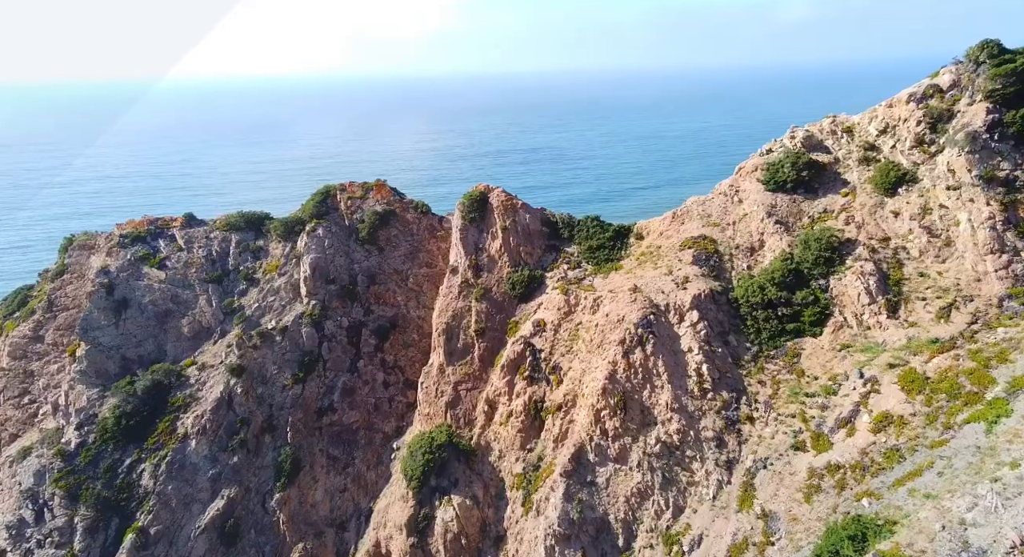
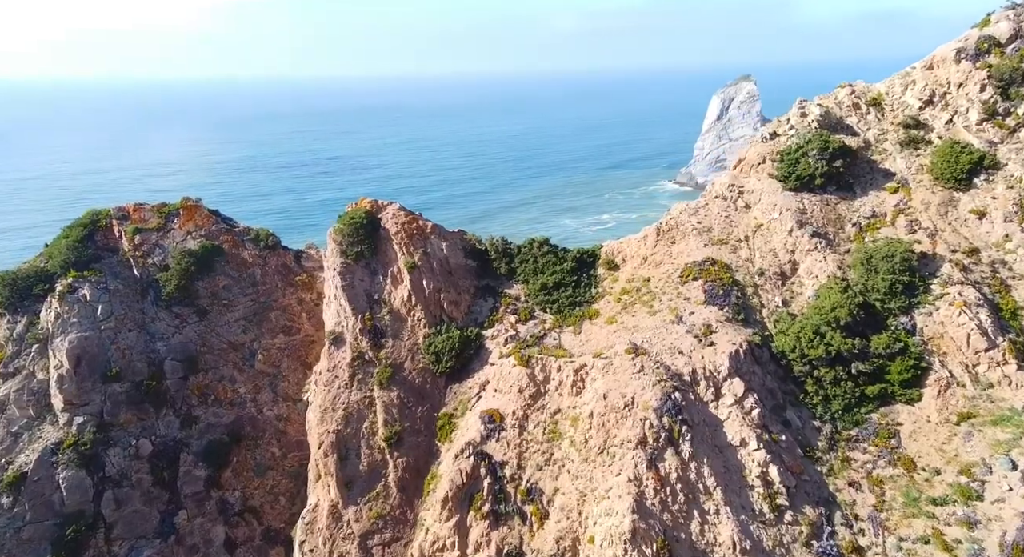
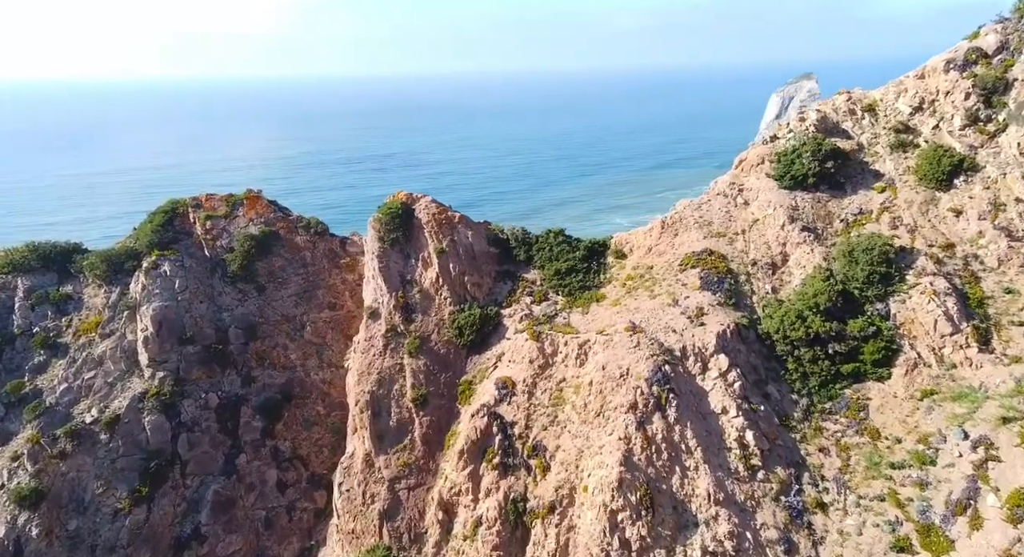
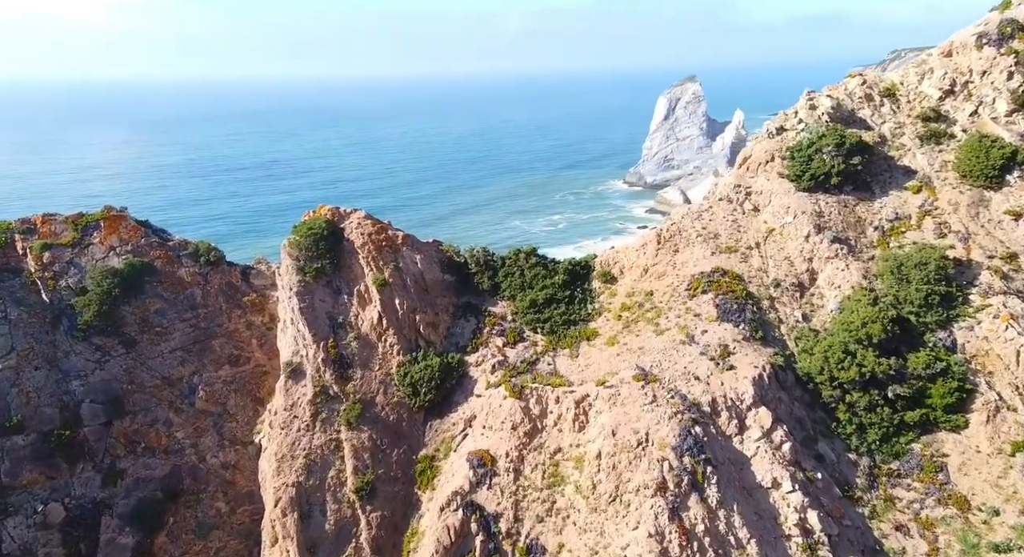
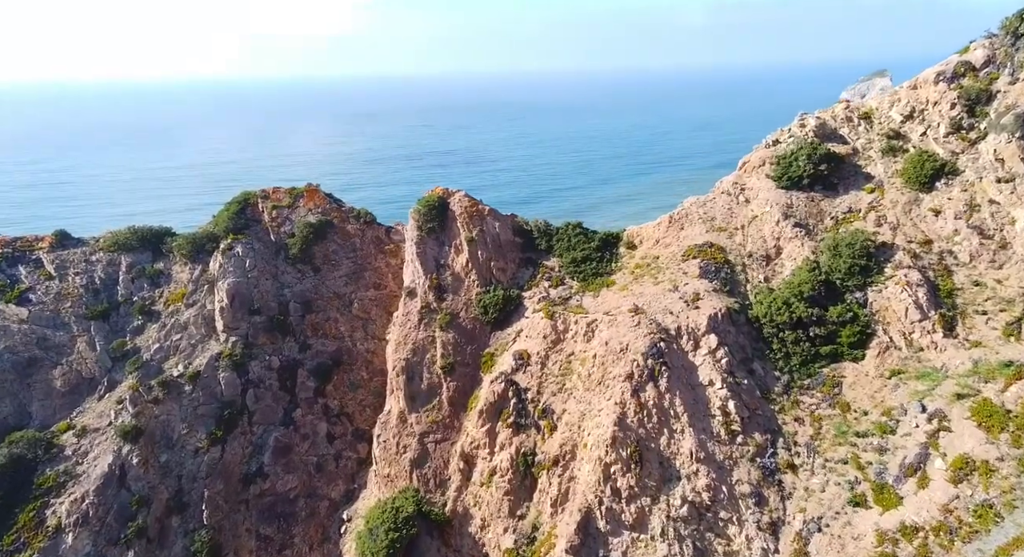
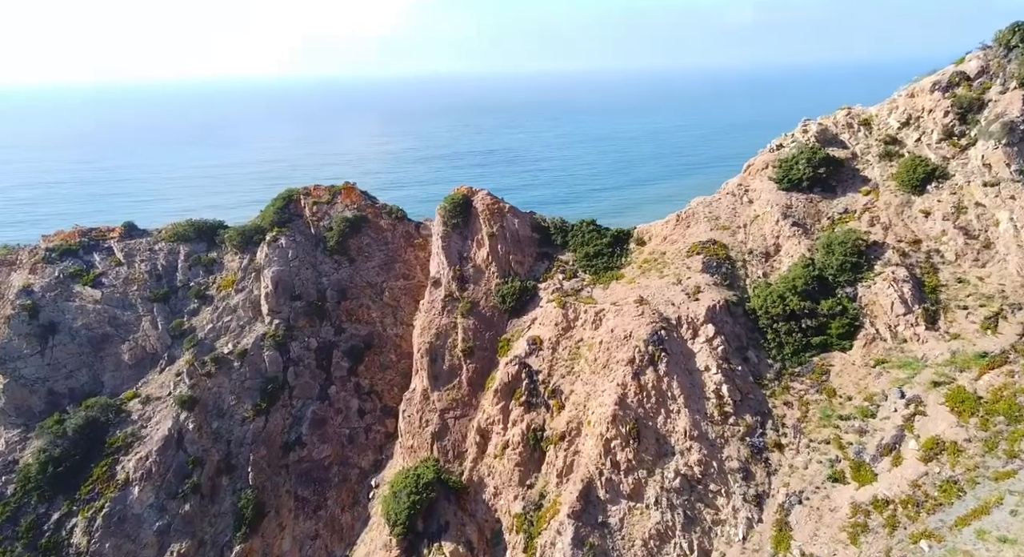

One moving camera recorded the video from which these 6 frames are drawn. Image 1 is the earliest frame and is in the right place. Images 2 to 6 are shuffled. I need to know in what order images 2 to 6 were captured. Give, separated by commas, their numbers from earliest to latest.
6, 5, 3, 2, 4
